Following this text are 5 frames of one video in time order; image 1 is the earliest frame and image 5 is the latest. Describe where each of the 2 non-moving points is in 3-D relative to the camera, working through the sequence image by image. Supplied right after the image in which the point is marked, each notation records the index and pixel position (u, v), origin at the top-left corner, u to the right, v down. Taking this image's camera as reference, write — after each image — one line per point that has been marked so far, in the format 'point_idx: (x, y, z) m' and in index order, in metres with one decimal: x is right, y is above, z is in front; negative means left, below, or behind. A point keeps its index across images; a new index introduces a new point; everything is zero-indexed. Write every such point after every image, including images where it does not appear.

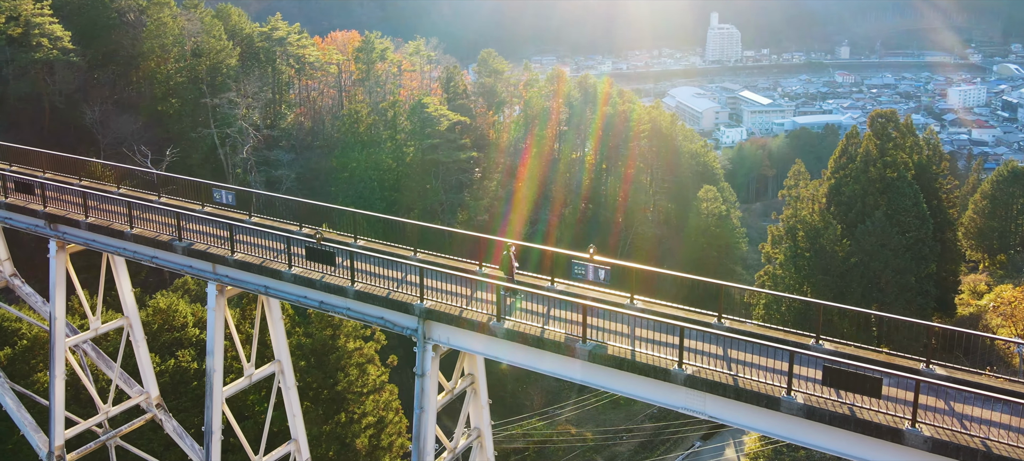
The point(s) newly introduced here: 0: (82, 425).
0: (-7.5, -3.4, +13.7) m
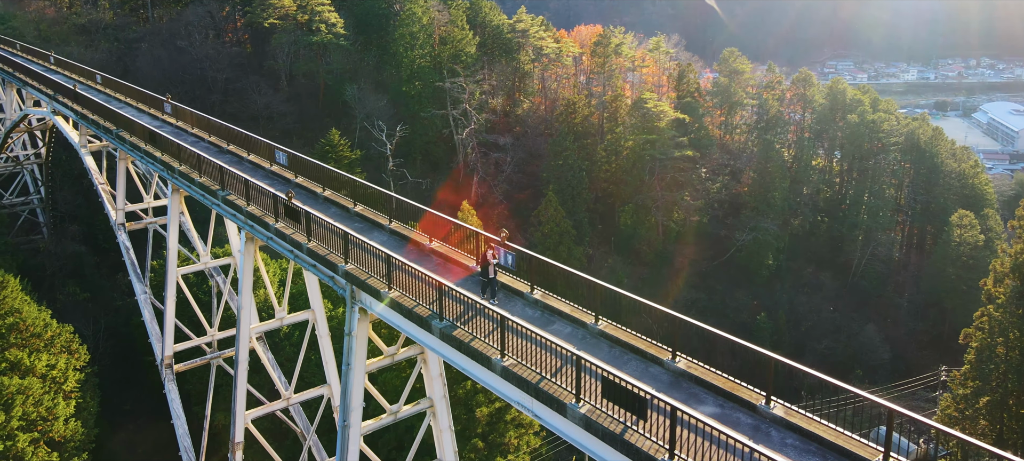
0: (-6.6, -2.3, +16.3) m
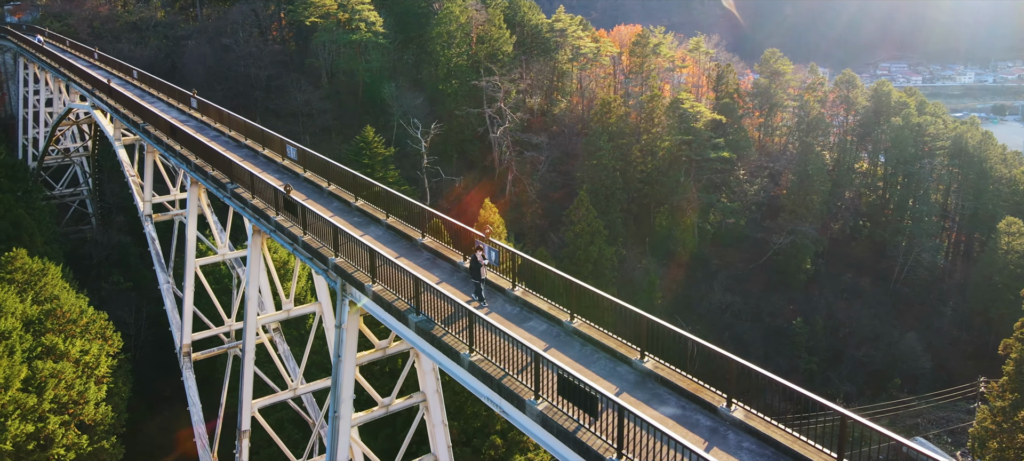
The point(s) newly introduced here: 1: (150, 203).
0: (-6.4, -2.1, +16.7) m
1: (-8.6, +0.7, +18.8) m
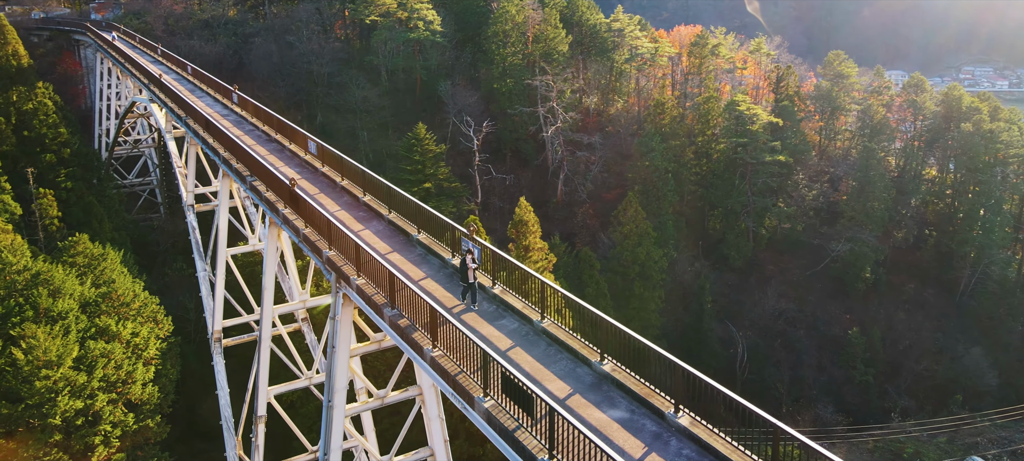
0: (-6.0, -1.9, +17.3) m
1: (-7.9, +0.9, +19.6) m
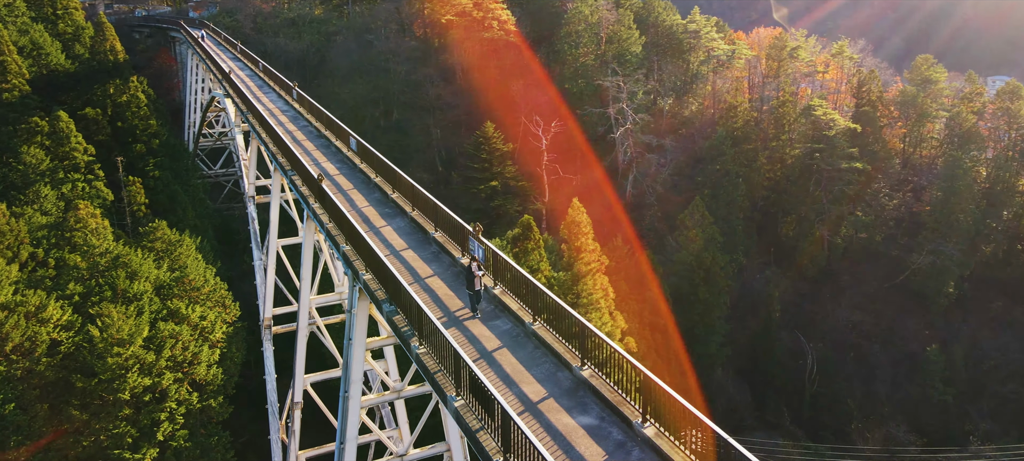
0: (-5.1, -1.8, +18.0) m
1: (-6.7, +1.2, +20.5) m
